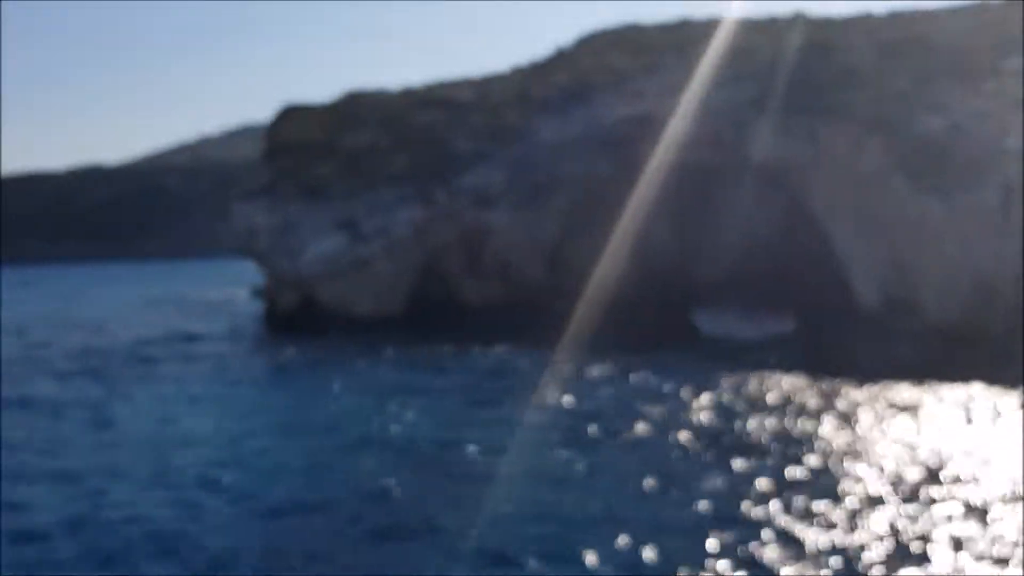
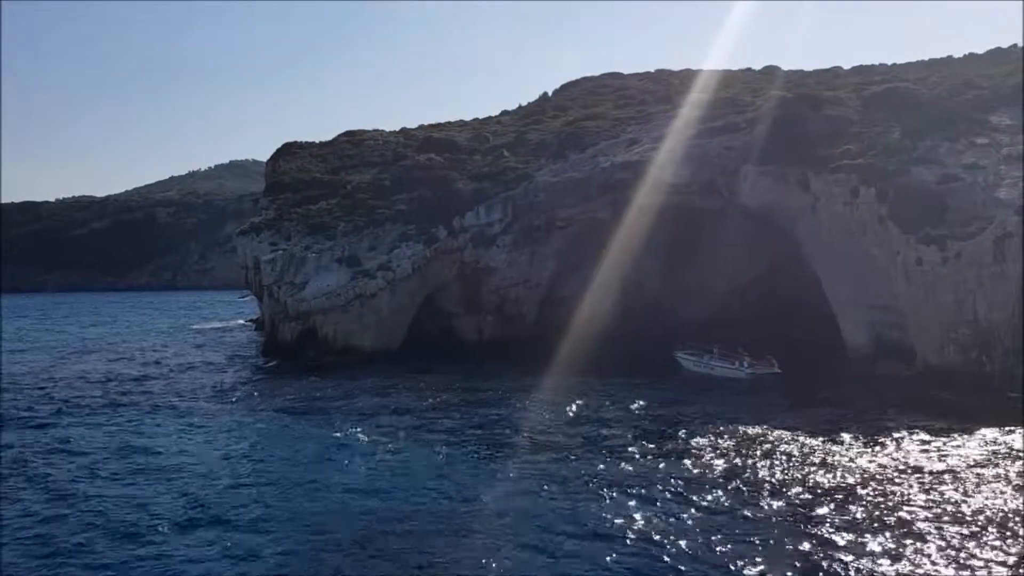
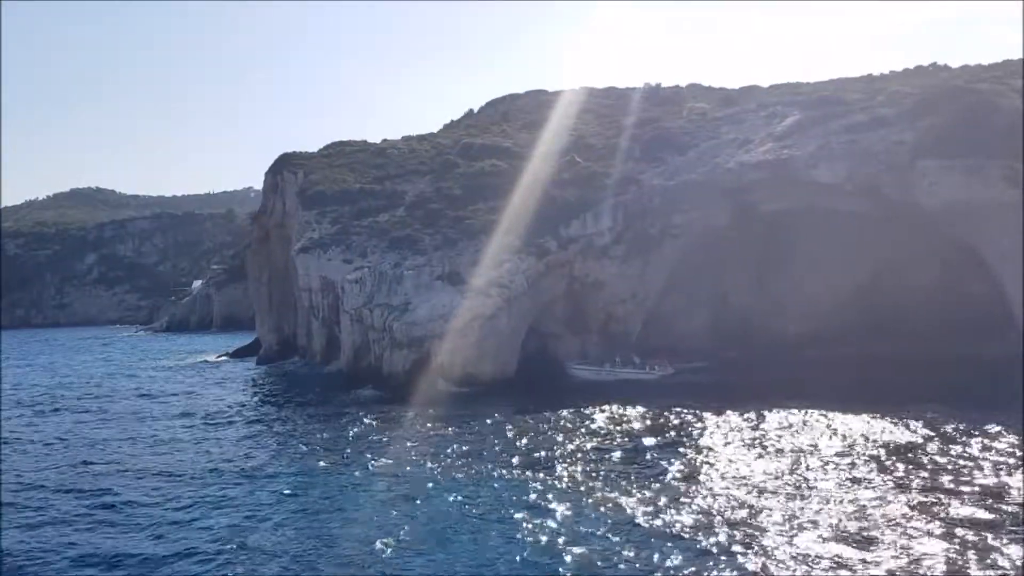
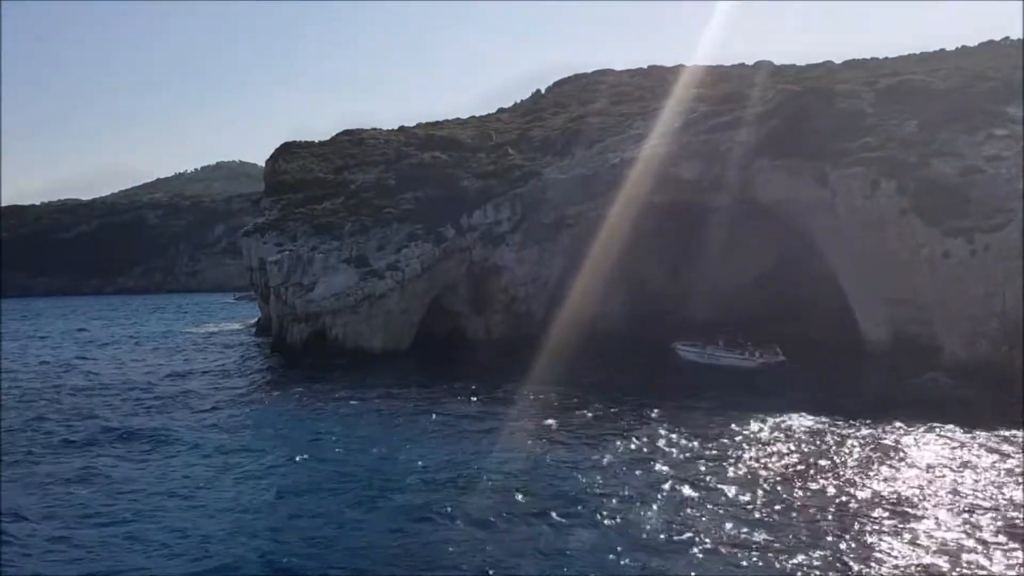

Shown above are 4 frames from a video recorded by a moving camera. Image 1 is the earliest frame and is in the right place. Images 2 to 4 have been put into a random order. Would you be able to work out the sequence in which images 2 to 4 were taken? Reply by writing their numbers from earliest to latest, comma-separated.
2, 4, 3
